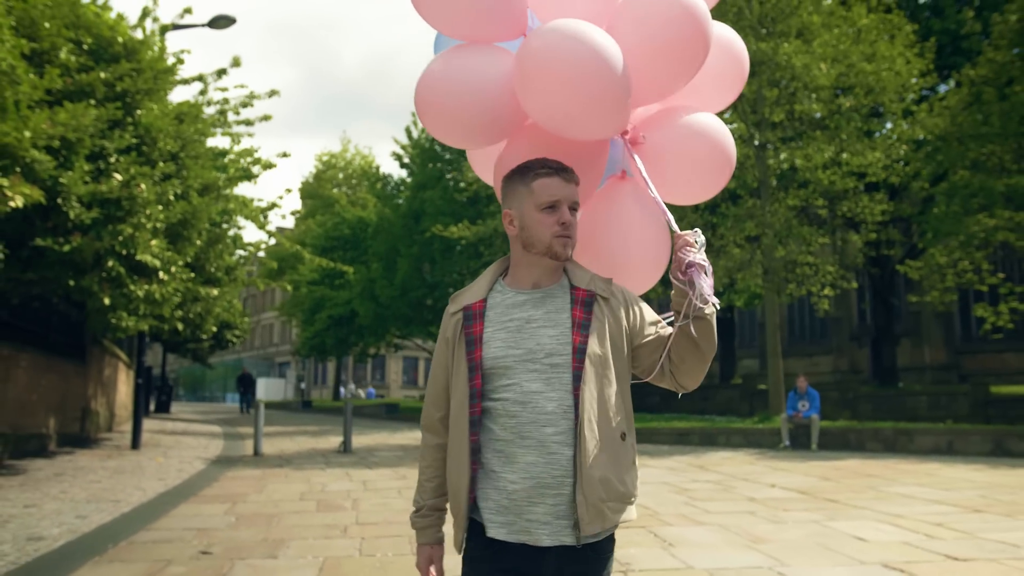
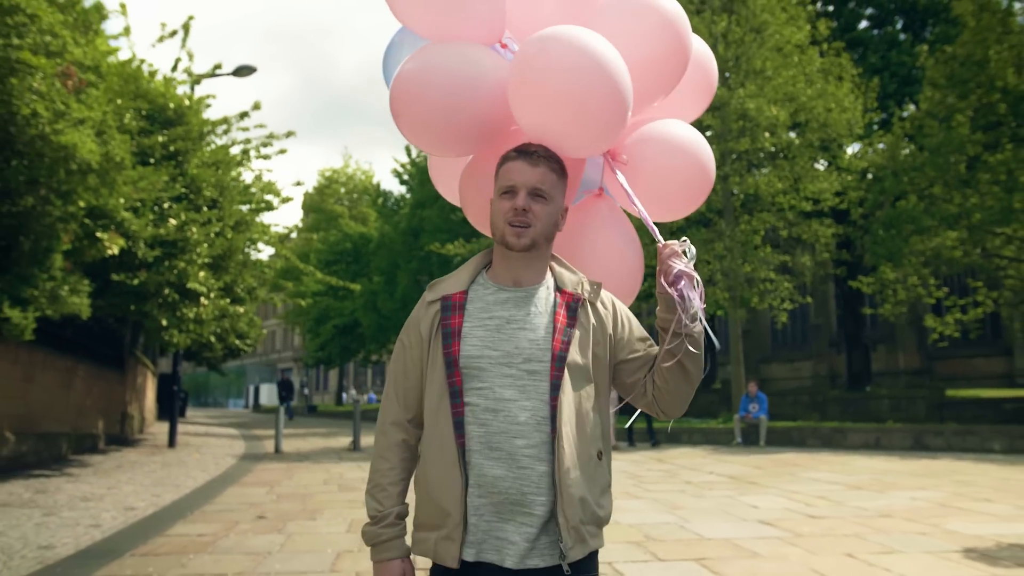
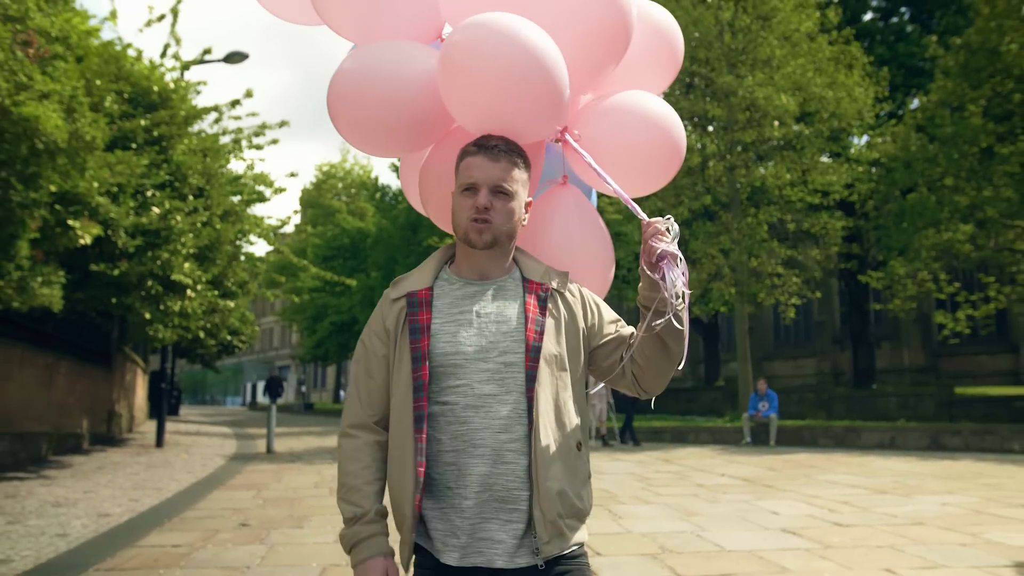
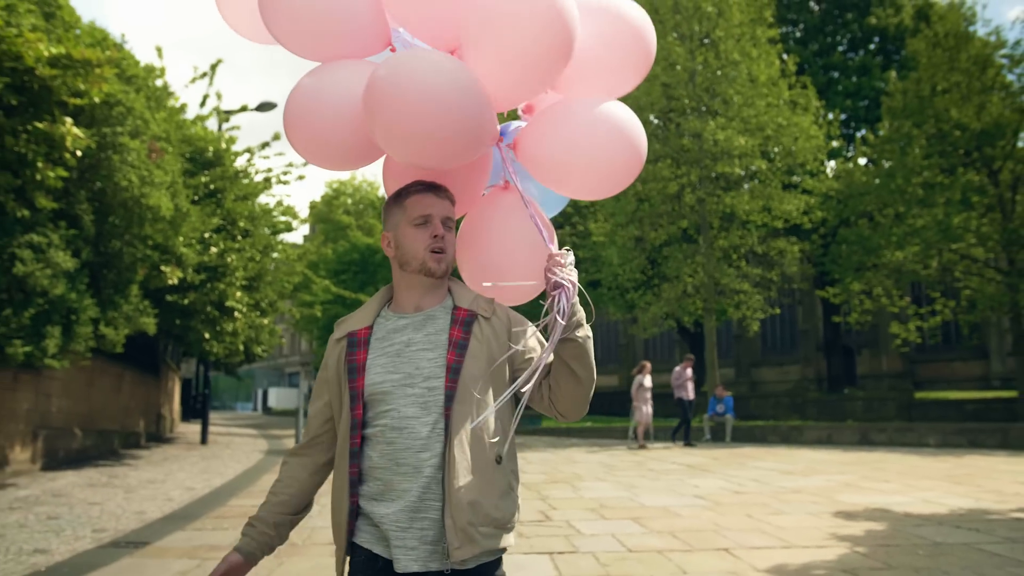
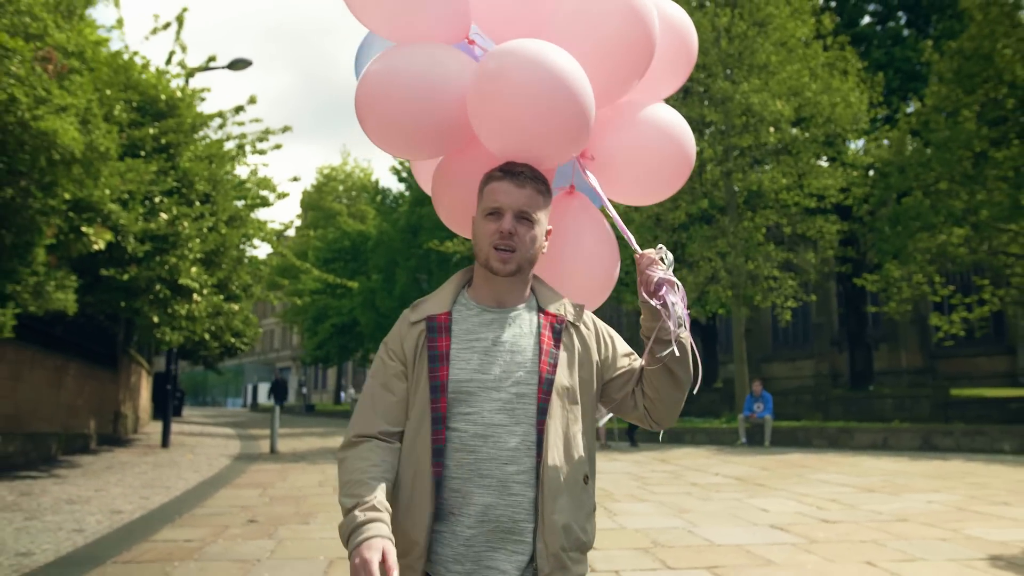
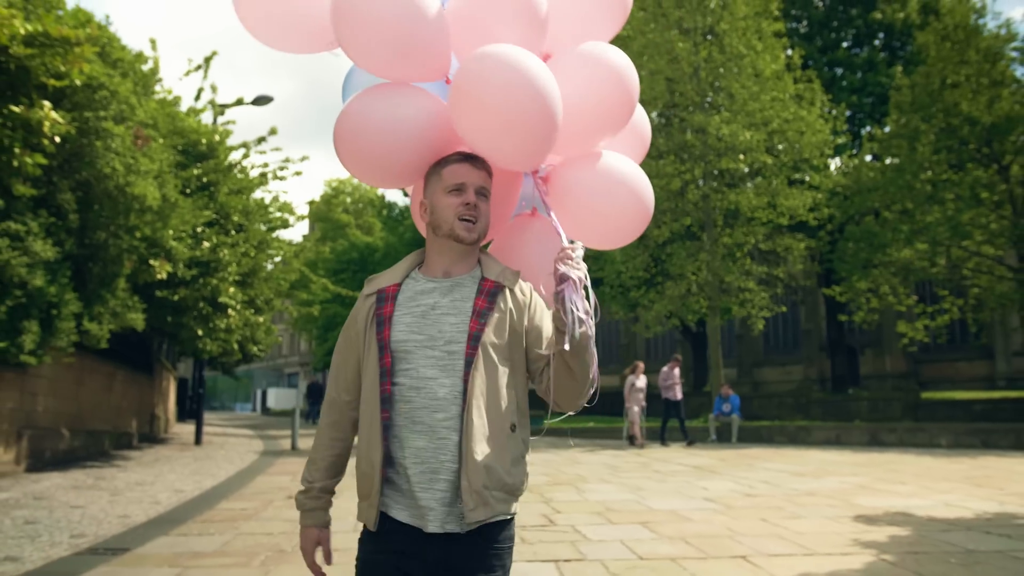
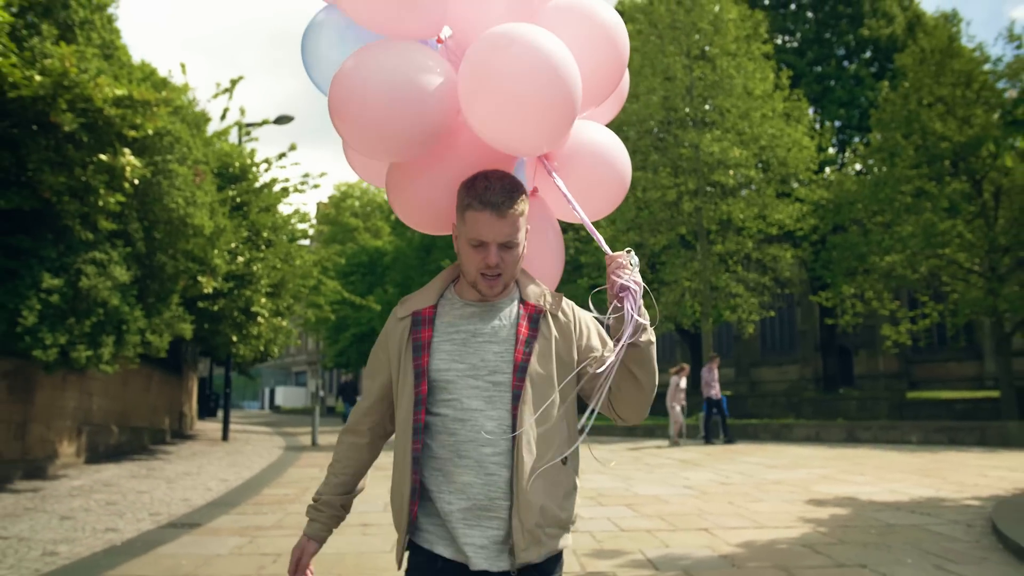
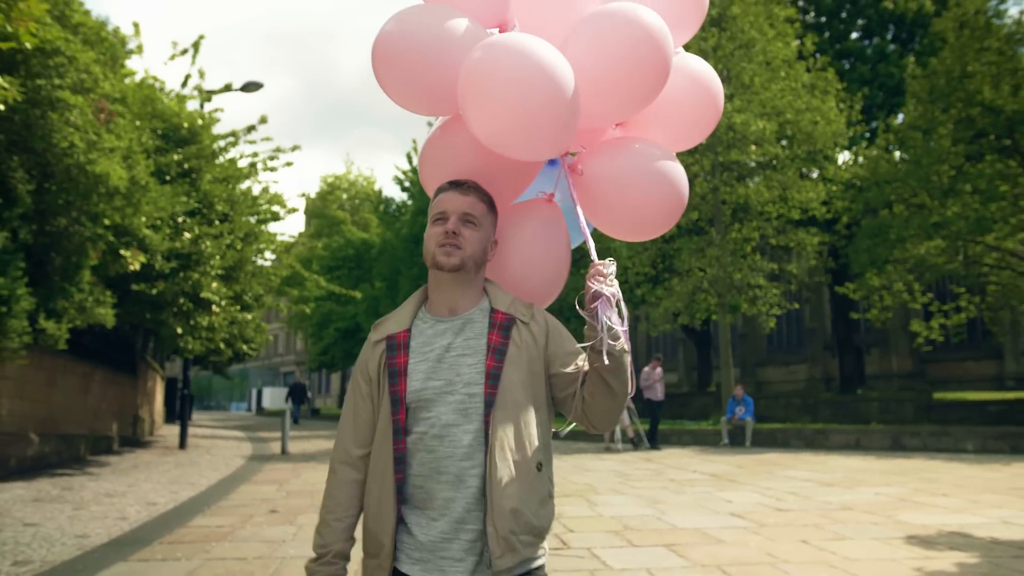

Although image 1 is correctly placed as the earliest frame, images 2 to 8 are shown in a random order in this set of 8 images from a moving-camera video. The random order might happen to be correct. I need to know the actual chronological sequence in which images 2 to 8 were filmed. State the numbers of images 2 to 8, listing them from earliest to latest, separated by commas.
3, 5, 2, 8, 6, 4, 7
